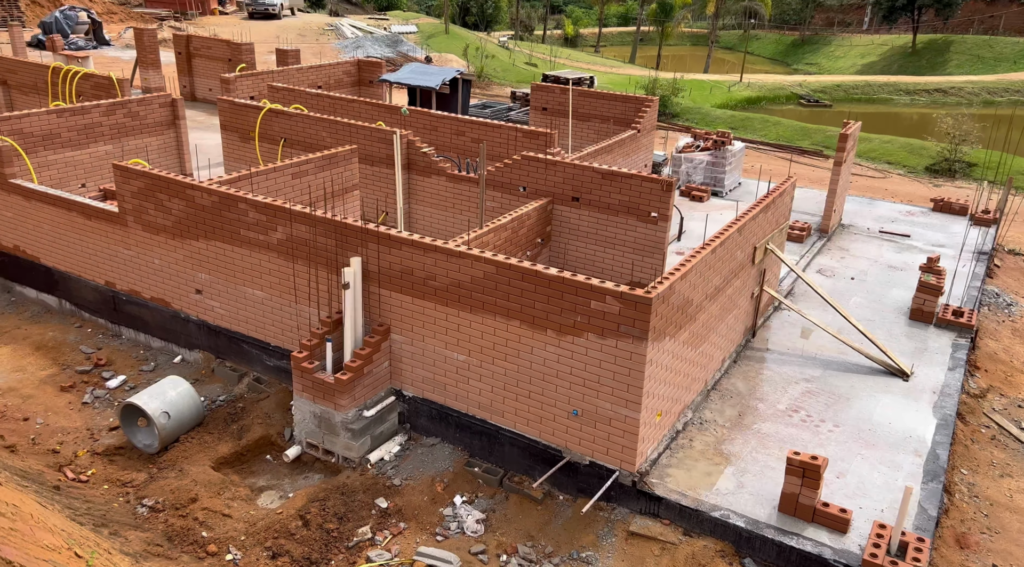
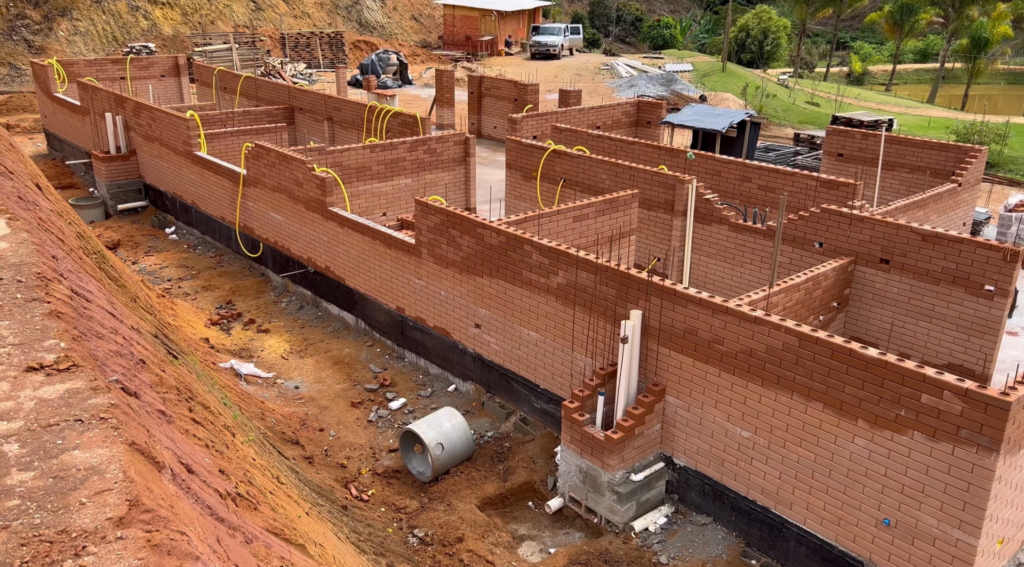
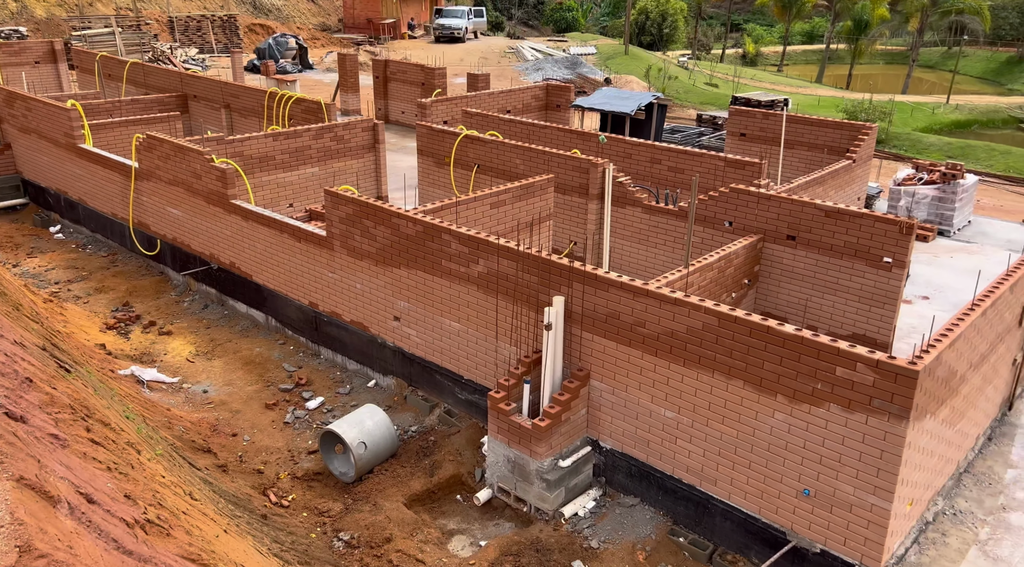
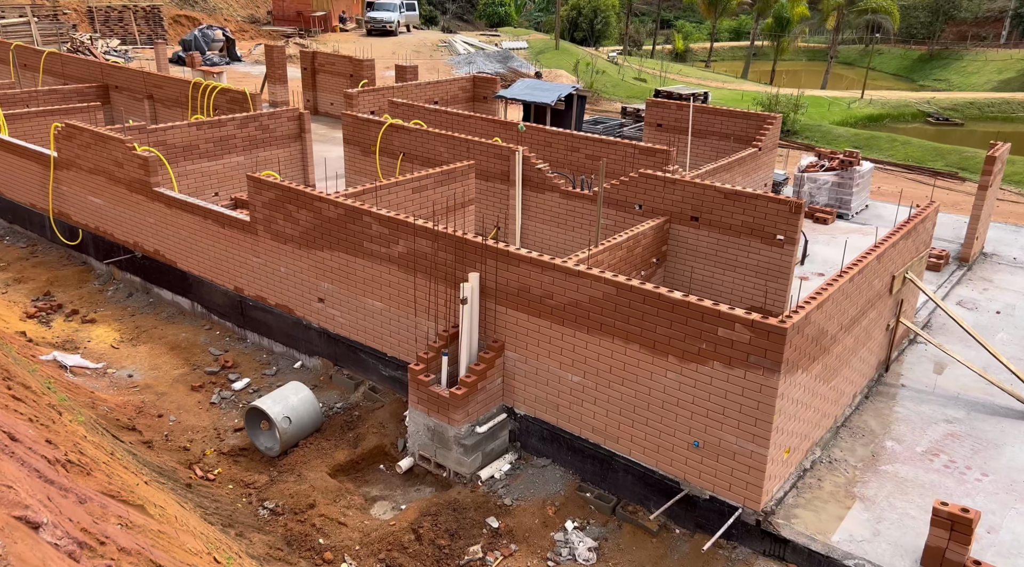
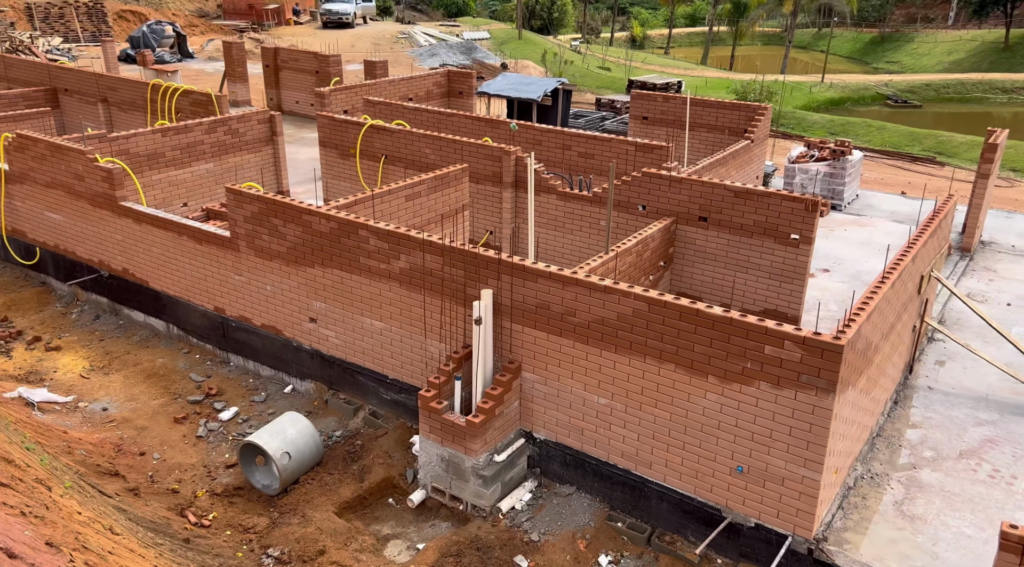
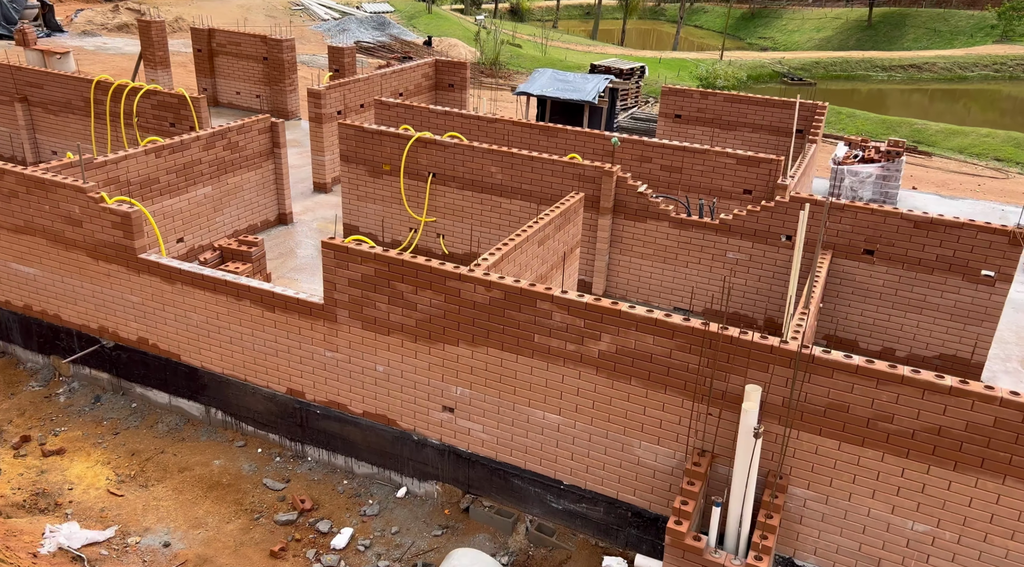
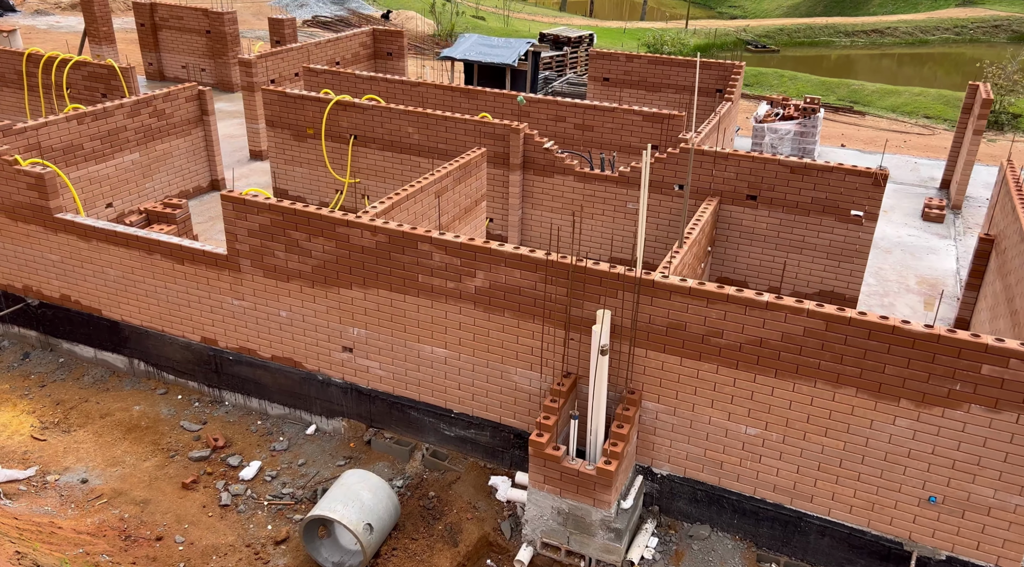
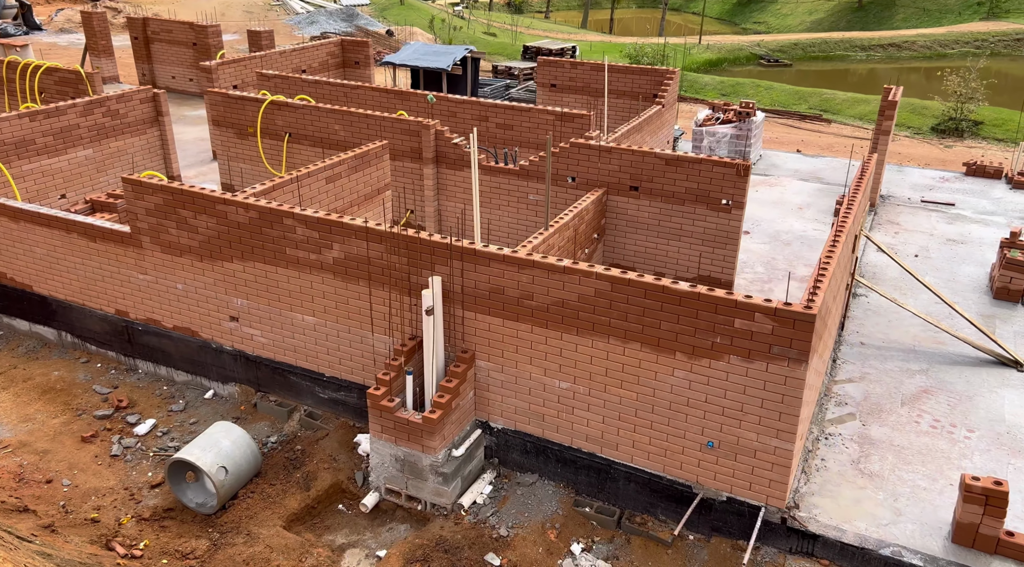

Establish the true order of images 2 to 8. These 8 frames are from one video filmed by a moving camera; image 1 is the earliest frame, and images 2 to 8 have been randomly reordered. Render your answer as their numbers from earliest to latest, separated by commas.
4, 2, 3, 5, 8, 7, 6
